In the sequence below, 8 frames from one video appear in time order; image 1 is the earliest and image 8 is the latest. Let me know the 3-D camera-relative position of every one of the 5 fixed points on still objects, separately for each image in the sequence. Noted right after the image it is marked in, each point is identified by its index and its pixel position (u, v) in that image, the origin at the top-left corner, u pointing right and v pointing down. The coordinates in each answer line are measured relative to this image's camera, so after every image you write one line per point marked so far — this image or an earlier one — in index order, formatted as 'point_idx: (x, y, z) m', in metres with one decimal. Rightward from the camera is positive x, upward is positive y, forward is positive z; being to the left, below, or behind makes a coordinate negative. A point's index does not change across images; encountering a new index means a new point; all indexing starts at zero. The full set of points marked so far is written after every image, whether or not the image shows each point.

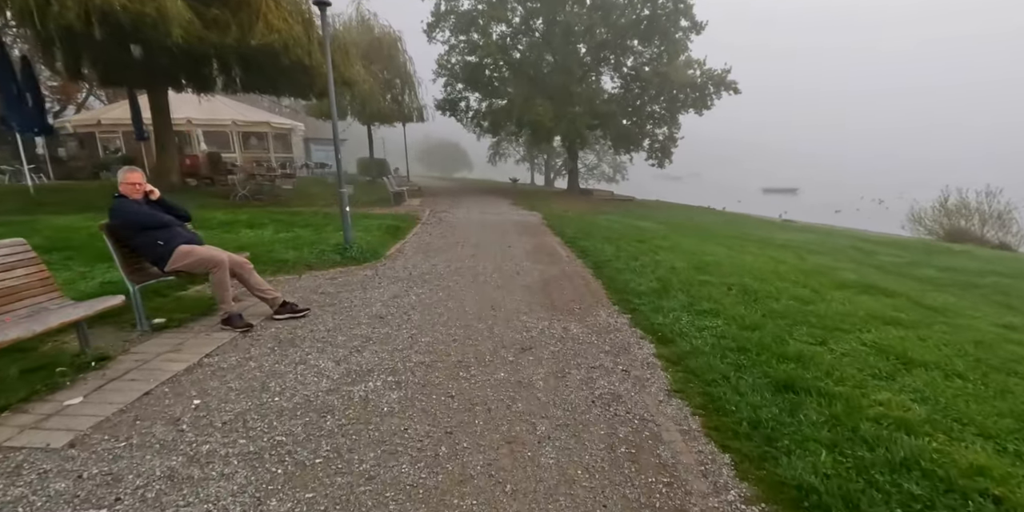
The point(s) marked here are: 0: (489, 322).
0: (-0.2, -0.7, +5.1) m
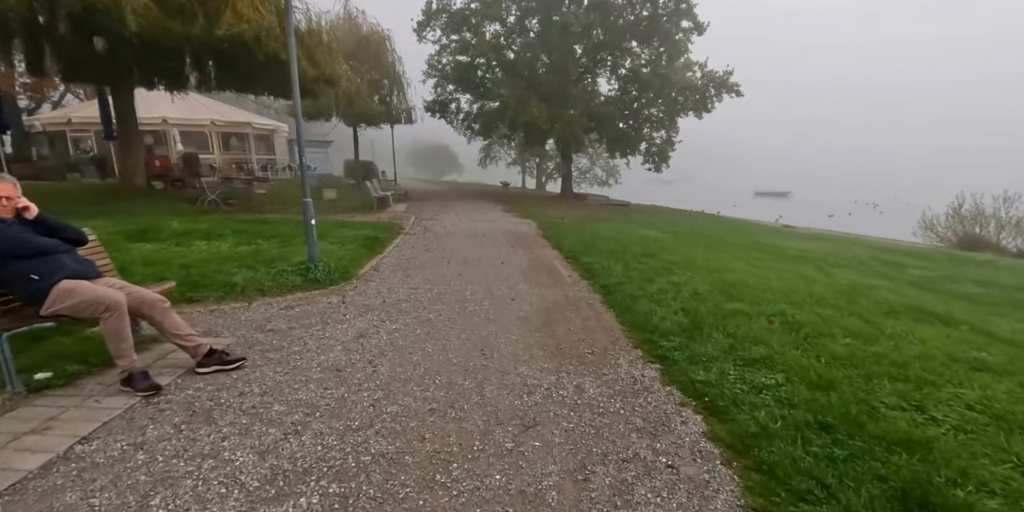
0: (-0.3, -0.9, +3.9) m
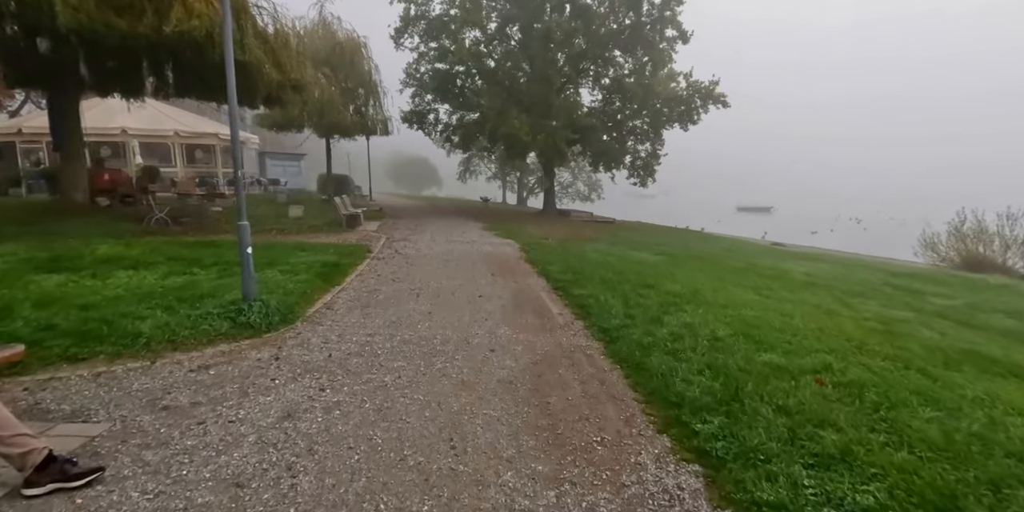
0: (-0.3, -1.3, +2.7) m
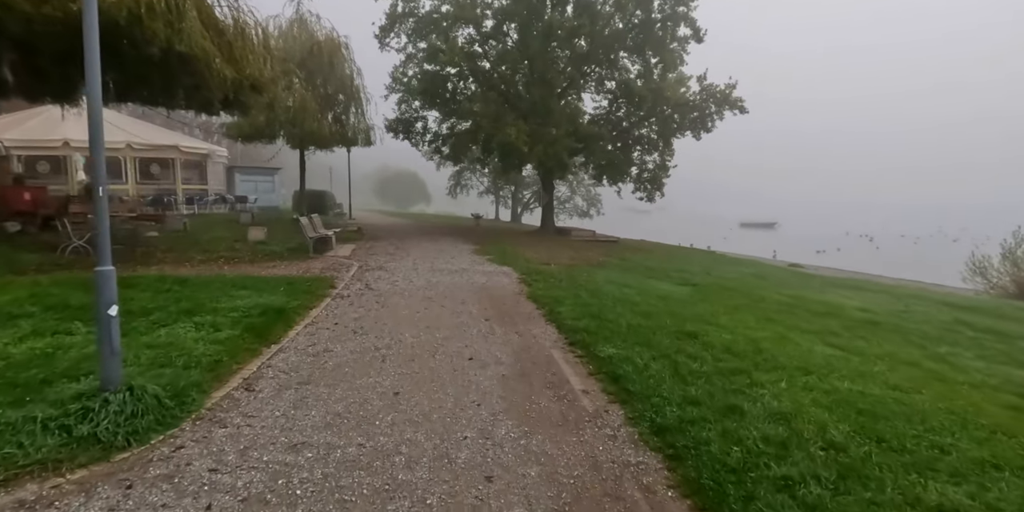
0: (-0.3, -1.6, +0.8) m
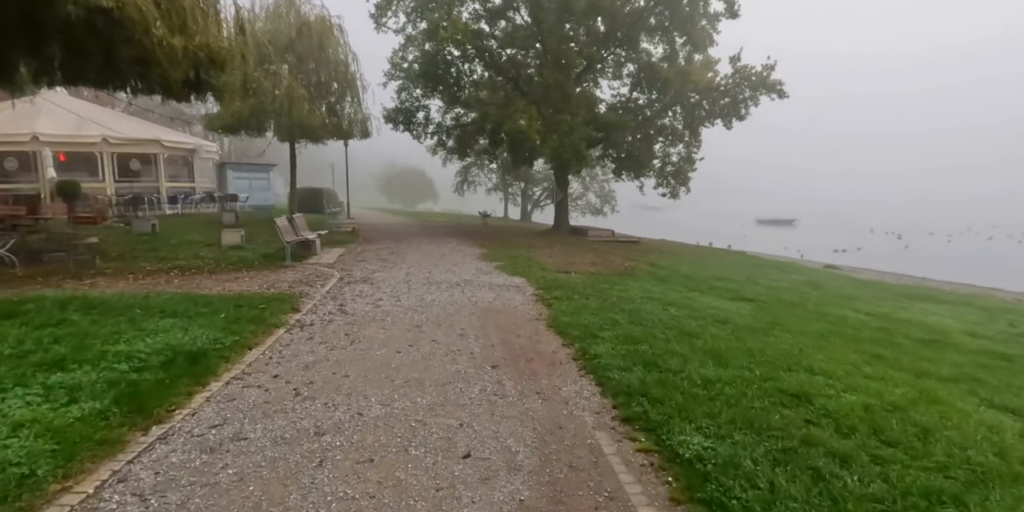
0: (-0.2, -1.8, -1.3) m
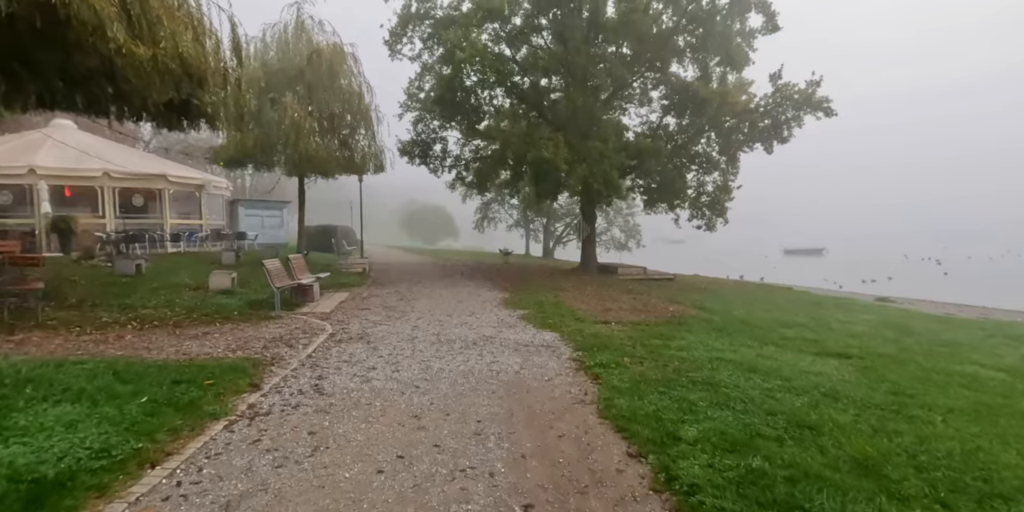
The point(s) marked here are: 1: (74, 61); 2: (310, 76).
0: (-0.2, -1.8, -3.1) m
1: (-6.1, +2.7, +7.3) m
2: (-6.3, +5.5, +16.0) m
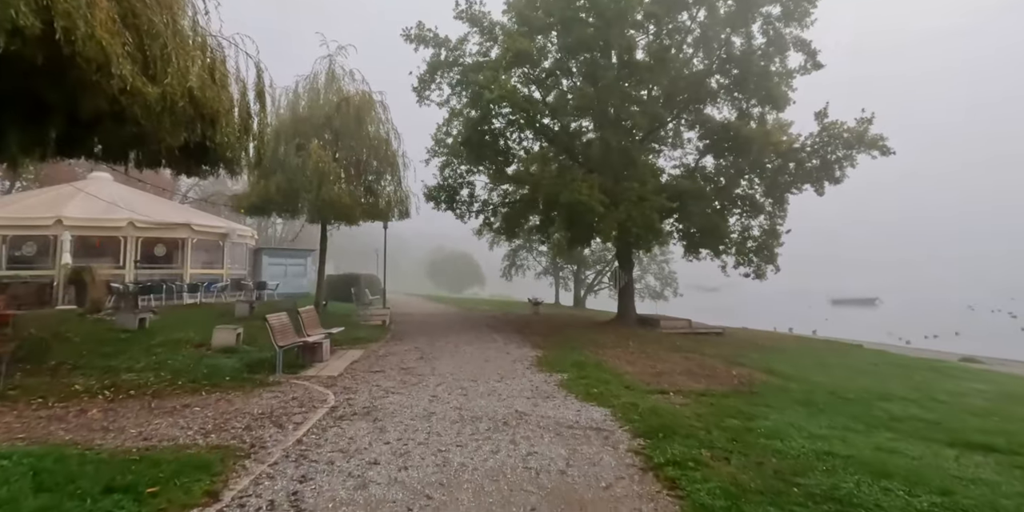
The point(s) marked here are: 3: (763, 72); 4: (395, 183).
0: (-0.3, -1.5, -4.5) m
1: (-5.7, +2.0, +6.5) m
2: (-5.4, +4.0, +15.5) m
3: (+7.8, +5.6, +15.7) m
4: (-4.0, +2.4, +16.6) m
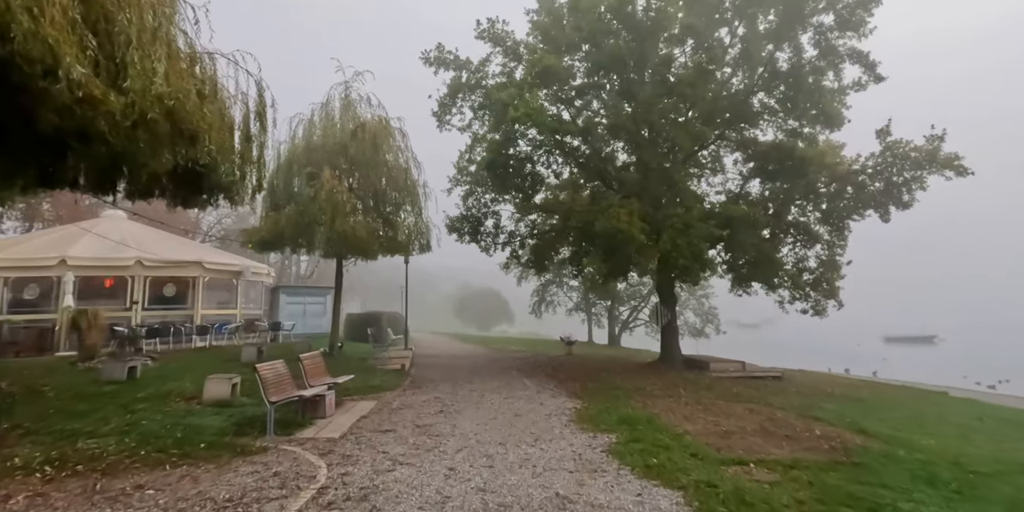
0: (-0.5, -1.1, -5.9) m
1: (-5.3, +1.5, +5.7) m
2: (-4.6, +2.9, +14.7) m
3: (+8.6, +4.7, +14.3) m
4: (-3.1, +1.3, +15.6) m
